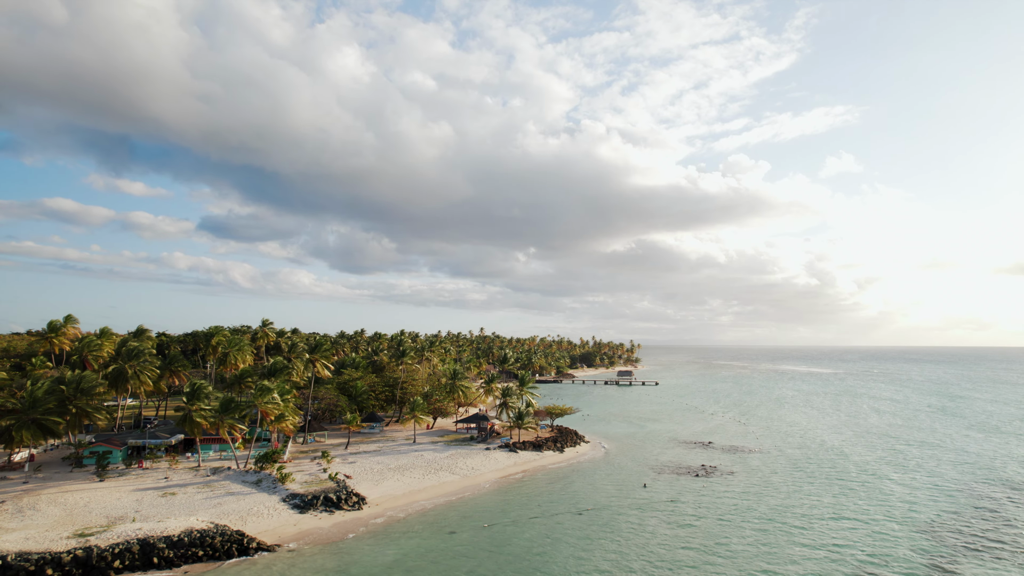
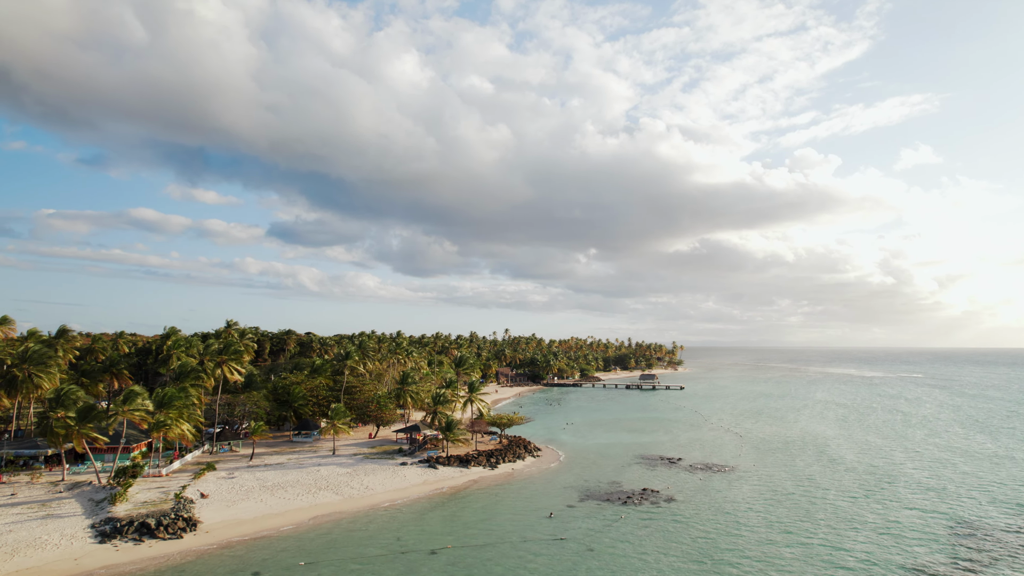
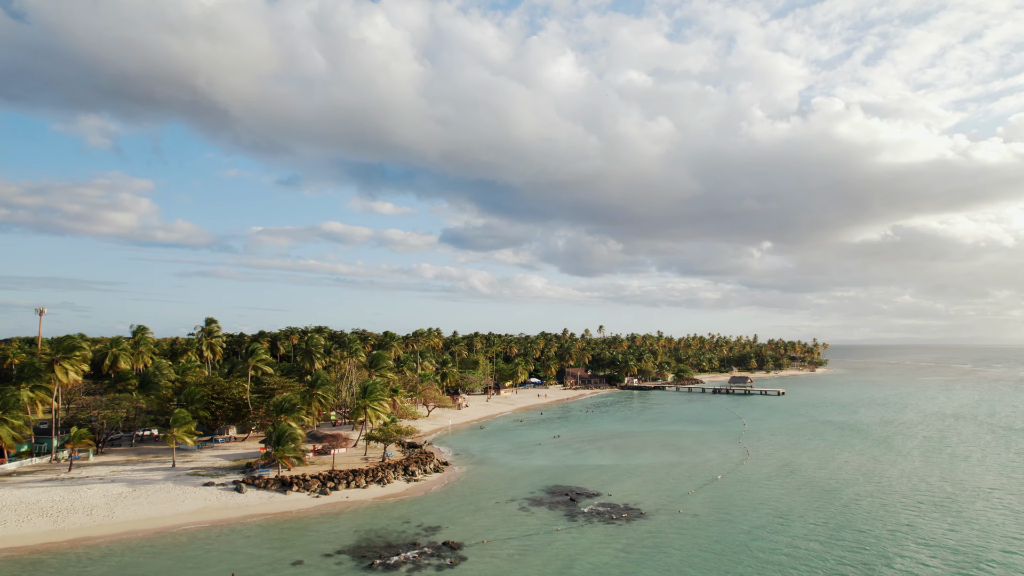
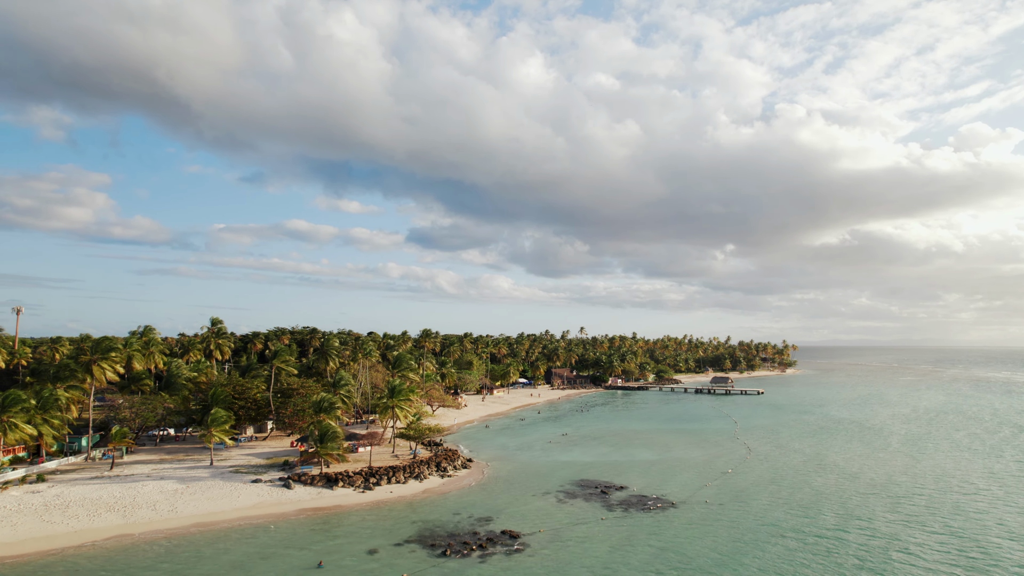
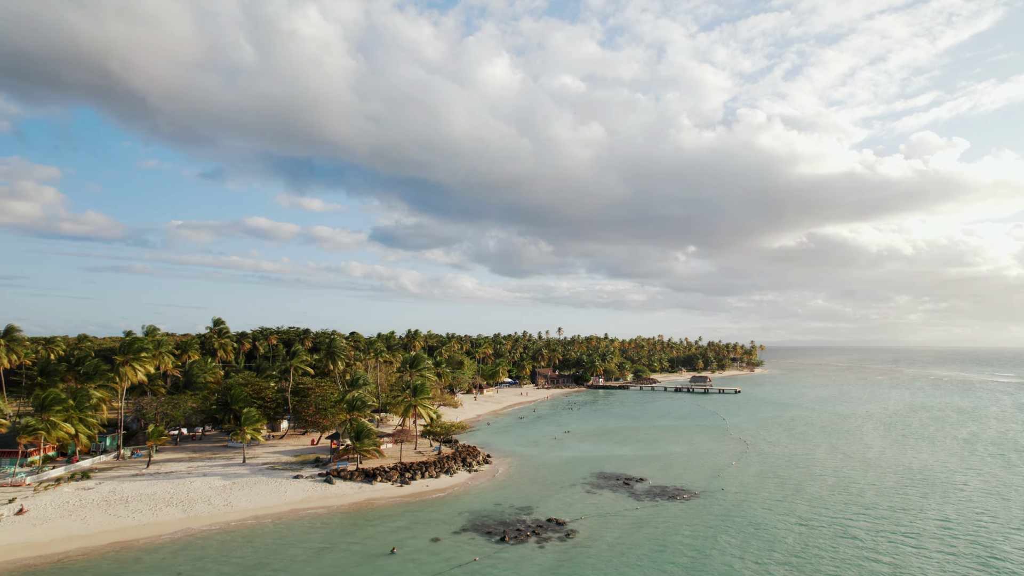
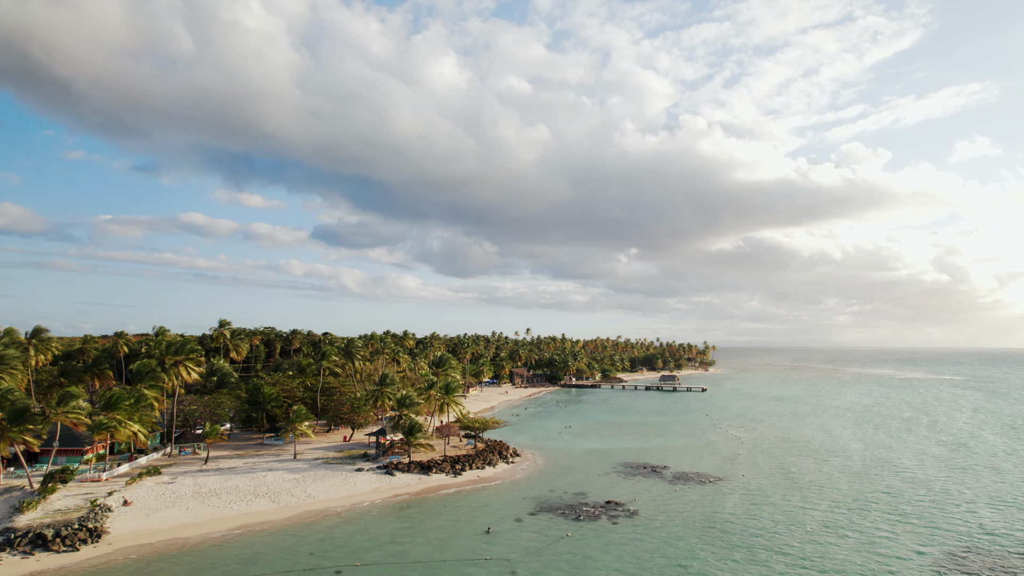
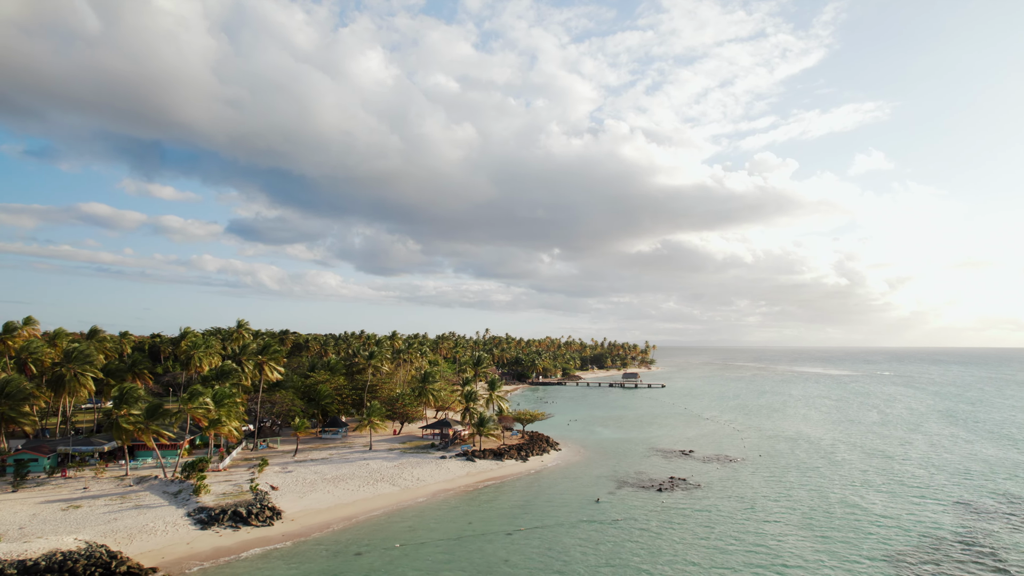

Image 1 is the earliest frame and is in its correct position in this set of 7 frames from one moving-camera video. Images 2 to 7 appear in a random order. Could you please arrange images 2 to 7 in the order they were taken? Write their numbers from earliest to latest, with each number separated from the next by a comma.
7, 2, 6, 5, 4, 3
